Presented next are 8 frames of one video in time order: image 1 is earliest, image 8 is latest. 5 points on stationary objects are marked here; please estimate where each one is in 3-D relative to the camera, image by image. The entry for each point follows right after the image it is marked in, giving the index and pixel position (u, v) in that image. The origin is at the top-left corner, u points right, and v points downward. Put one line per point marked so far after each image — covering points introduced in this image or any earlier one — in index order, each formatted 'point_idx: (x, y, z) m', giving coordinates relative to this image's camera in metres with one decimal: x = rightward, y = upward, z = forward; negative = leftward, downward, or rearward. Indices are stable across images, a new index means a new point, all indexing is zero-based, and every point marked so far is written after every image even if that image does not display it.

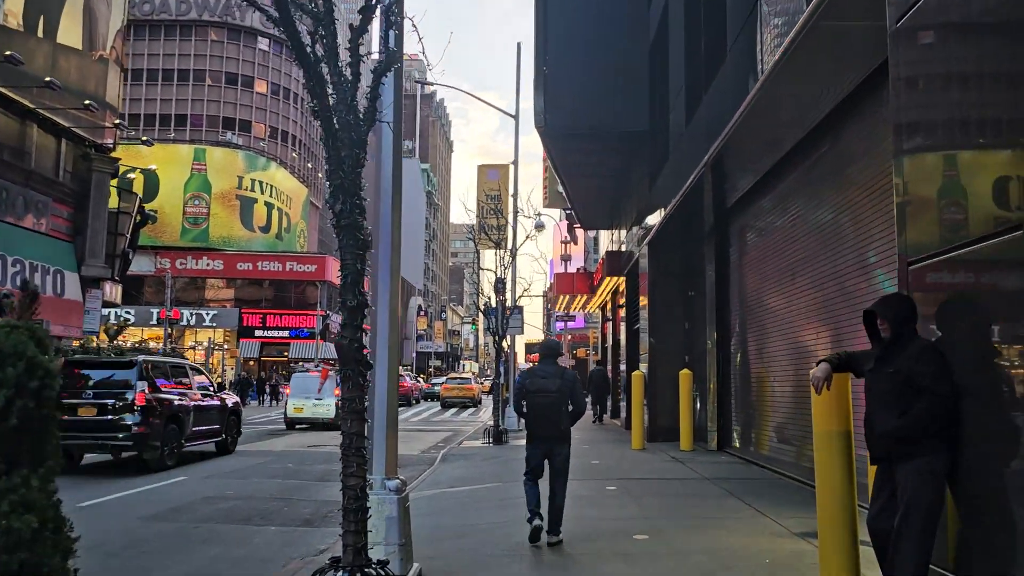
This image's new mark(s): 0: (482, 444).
0: (-0.6, -3.2, +16.7) m
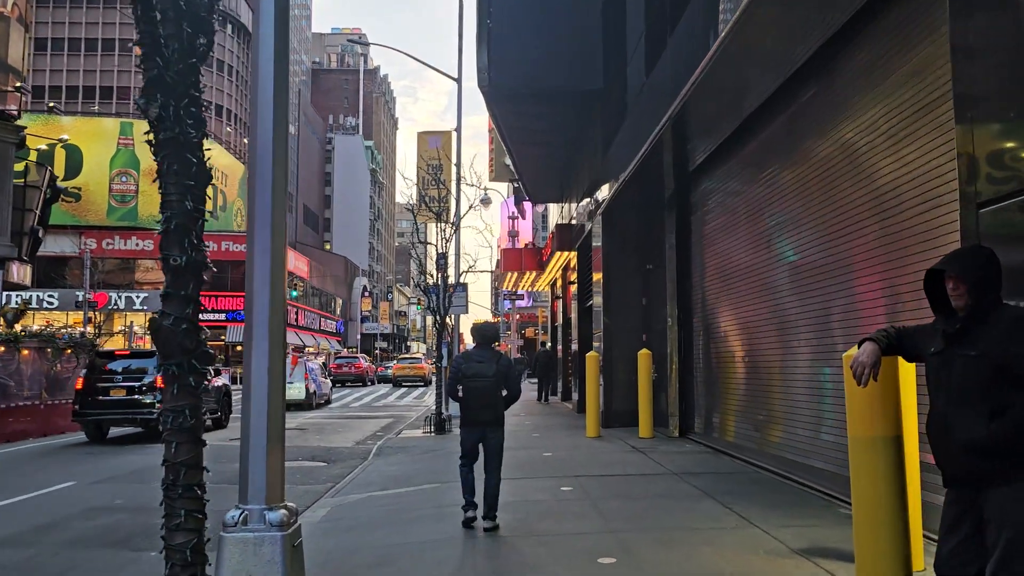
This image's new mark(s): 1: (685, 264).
0: (-1.7, -2.7, +15.3) m
1: (+2.8, +0.3, +13.1) m
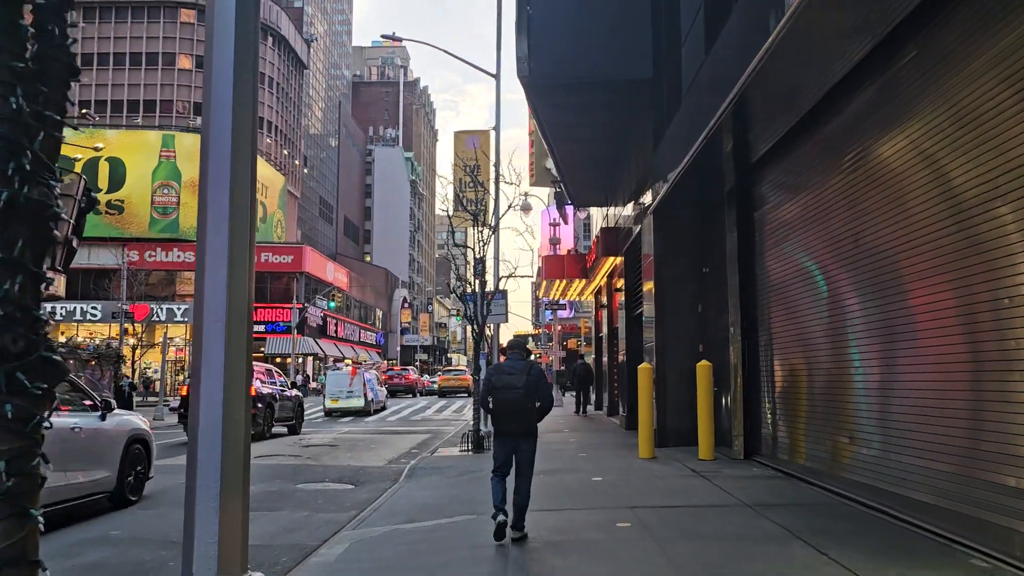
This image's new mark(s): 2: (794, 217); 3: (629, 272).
0: (-0.9, -2.8, +14.2) m
1: (+3.4, +0.3, +11.8) m
2: (+3.6, +0.9, +10.7) m
3: (+2.6, +0.4, +18.5) m
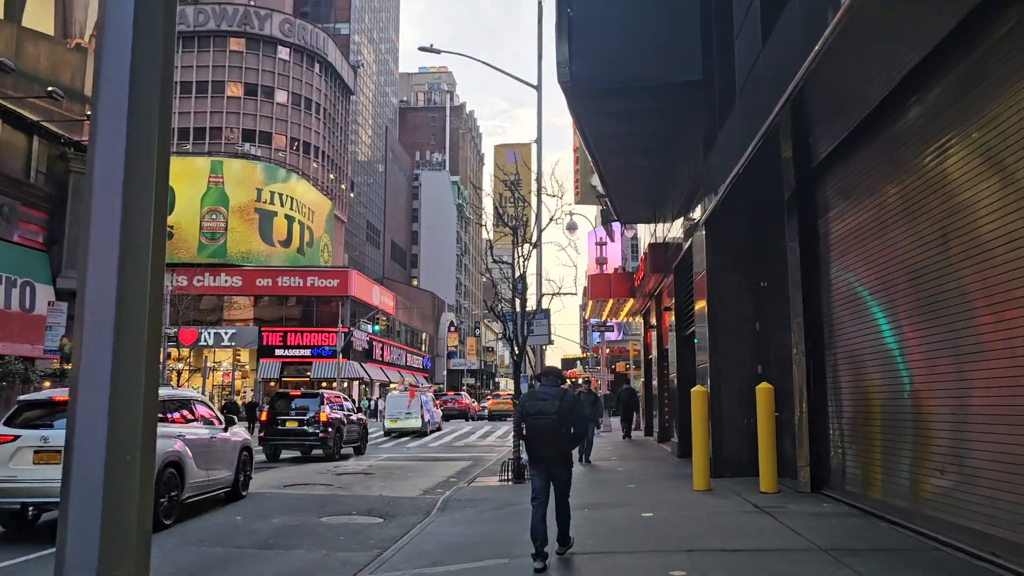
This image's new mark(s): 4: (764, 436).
0: (-0.2, -3.1, +13.2) m
1: (+3.9, +0.1, +10.7) m
2: (+4.0, +0.7, +9.7) m
3: (+3.5, 0.0, +17.4) m
4: (+3.2, -1.9, +10.3) m
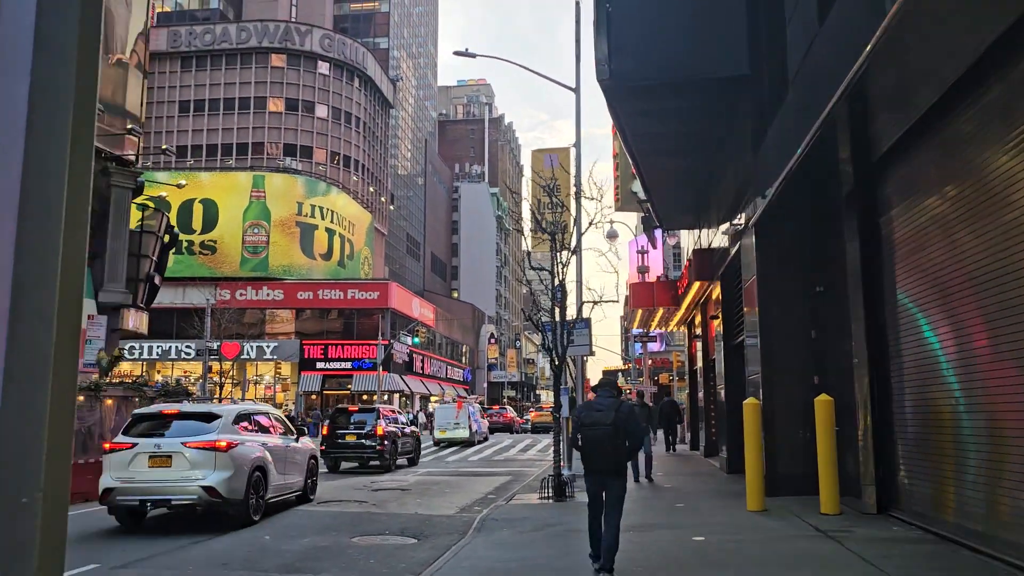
0: (+0.4, -3.2, +12.6) m
1: (+4.4, 0.0, +10.0) m
2: (+4.4, +0.7, +8.9) m
3: (+4.3, -0.2, +16.7) m
4: (+3.6, -1.9, +9.5) m
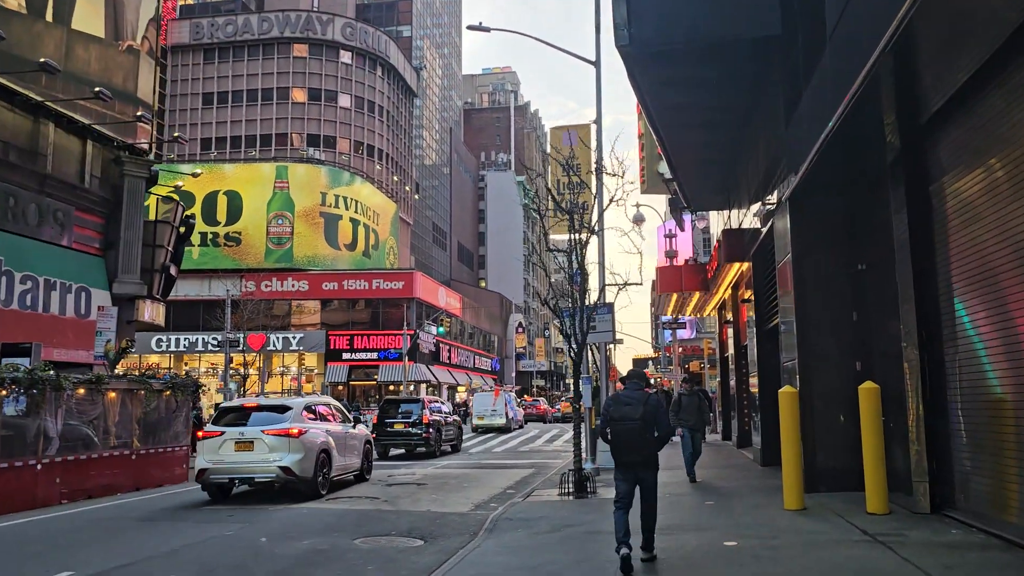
0: (+0.7, -3.0, +11.9) m
1: (+4.5, +0.3, +9.0) m
2: (+4.5, +0.9, +8.0) m
3: (+4.7, +0.2, +15.7) m
4: (+3.8, -1.6, +8.6) m
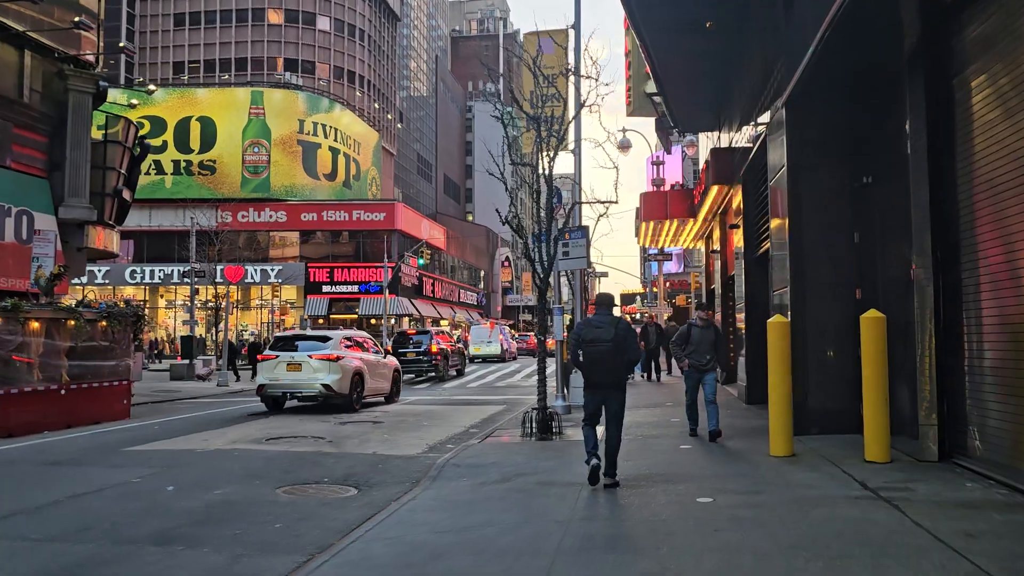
0: (+0.1, -1.9, +10.7) m
1: (+4.0, +1.1, +7.7) m
2: (+4.0, +1.6, +6.5) m
3: (+4.1, +1.5, +14.3) m
4: (+3.2, -0.9, +7.4) m
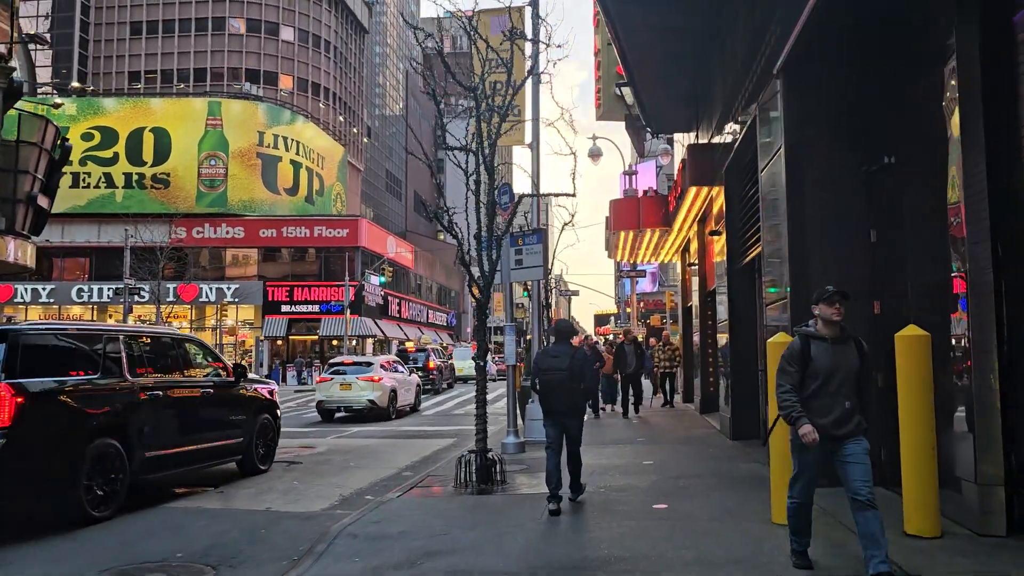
0: (-0.6, -2.1, +8.6) m
1: (+3.4, +1.0, +5.7) m
2: (+3.5, +1.6, +4.6) m
3: (+3.3, +1.3, +12.4) m
4: (+2.6, -0.9, +5.4) m
